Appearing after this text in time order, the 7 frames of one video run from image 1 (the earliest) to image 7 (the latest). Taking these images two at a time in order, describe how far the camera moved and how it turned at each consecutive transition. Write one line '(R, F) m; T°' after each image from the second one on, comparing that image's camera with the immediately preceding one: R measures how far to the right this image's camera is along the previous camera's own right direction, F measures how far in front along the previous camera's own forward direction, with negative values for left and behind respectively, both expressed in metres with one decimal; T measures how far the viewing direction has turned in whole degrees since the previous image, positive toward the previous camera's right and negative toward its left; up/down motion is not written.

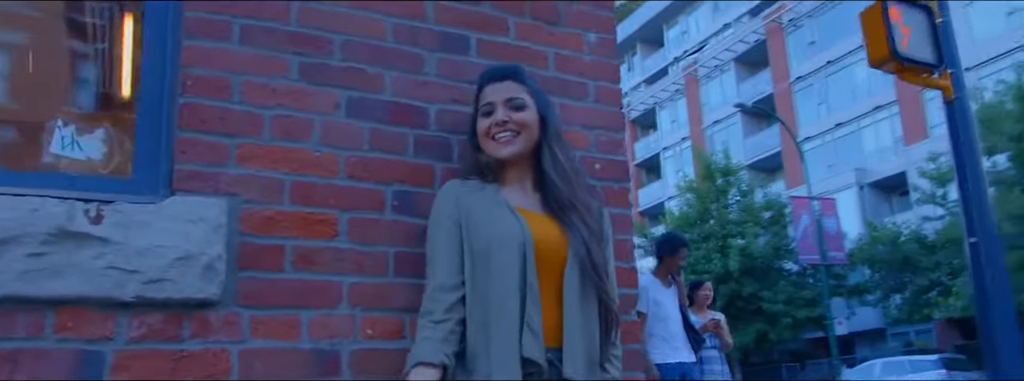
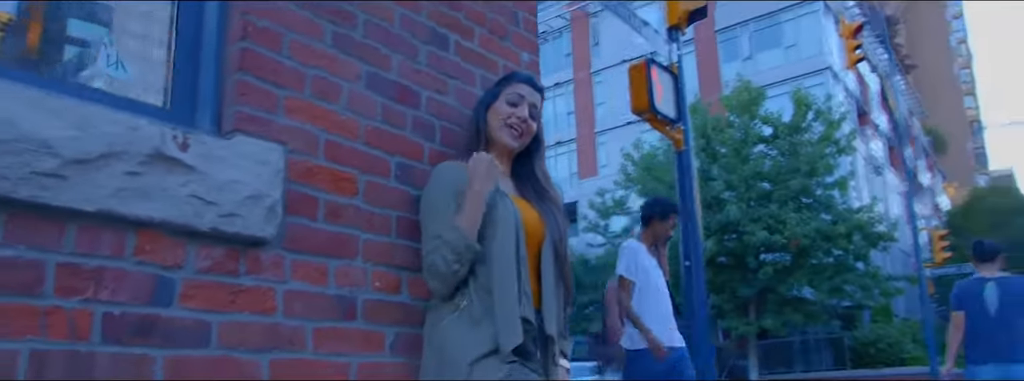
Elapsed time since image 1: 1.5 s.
(-0.2, -0.2) m; +4°
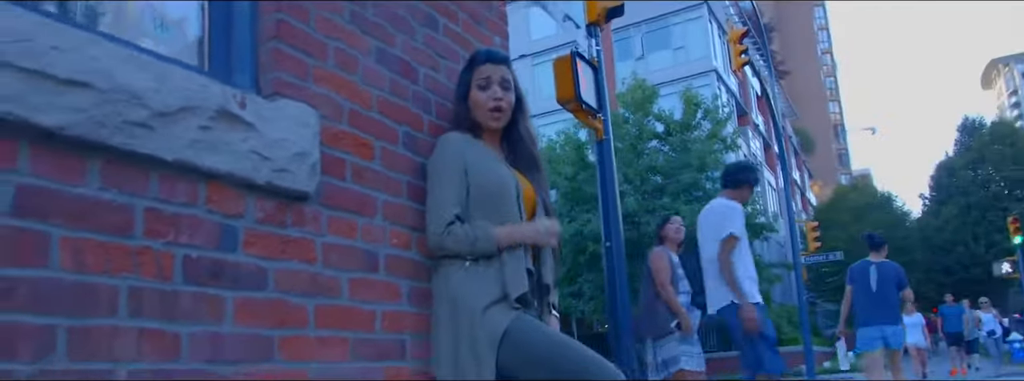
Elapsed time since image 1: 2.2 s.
(-0.4, -0.2) m; +7°
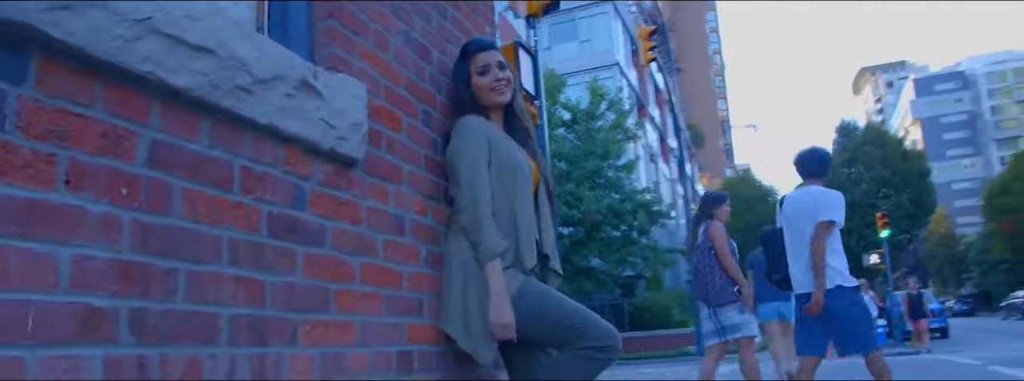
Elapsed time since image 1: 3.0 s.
(-0.4, -0.2) m; +7°
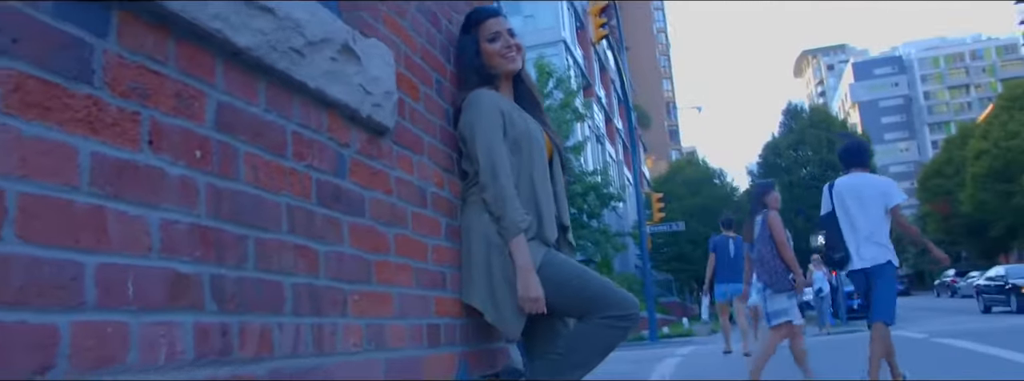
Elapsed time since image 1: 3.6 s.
(-0.3, 0.0) m; +4°
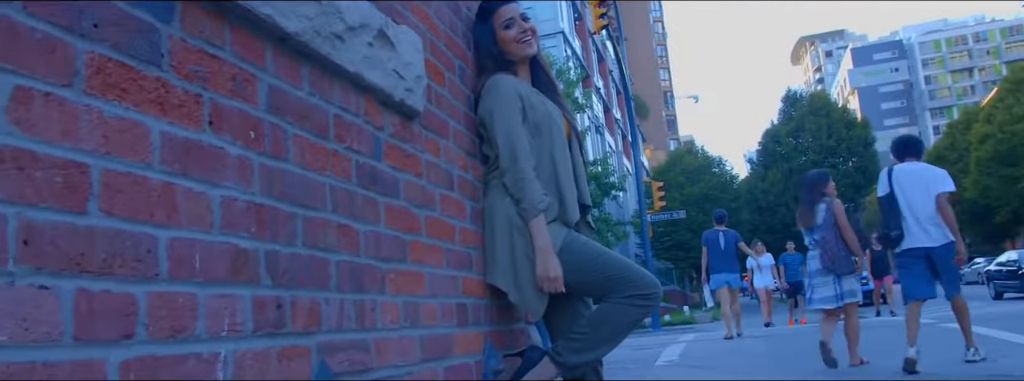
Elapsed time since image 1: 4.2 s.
(-0.1, -0.1) m; 0°
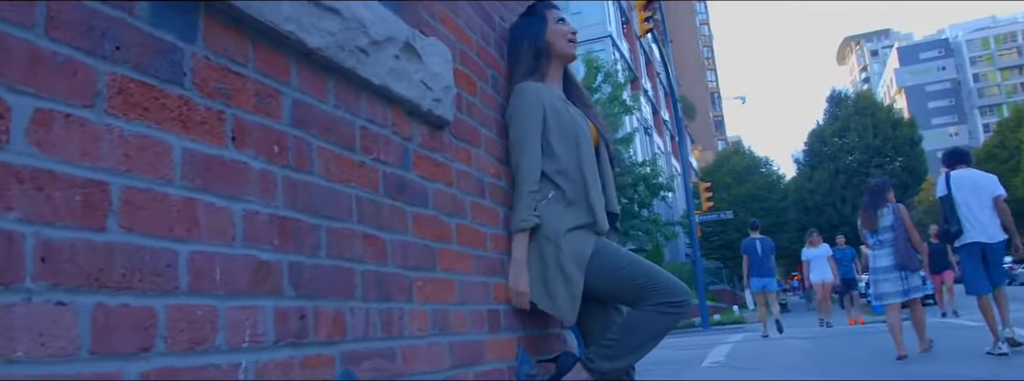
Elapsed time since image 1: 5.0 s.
(+0.1, 0.0) m; -3°
